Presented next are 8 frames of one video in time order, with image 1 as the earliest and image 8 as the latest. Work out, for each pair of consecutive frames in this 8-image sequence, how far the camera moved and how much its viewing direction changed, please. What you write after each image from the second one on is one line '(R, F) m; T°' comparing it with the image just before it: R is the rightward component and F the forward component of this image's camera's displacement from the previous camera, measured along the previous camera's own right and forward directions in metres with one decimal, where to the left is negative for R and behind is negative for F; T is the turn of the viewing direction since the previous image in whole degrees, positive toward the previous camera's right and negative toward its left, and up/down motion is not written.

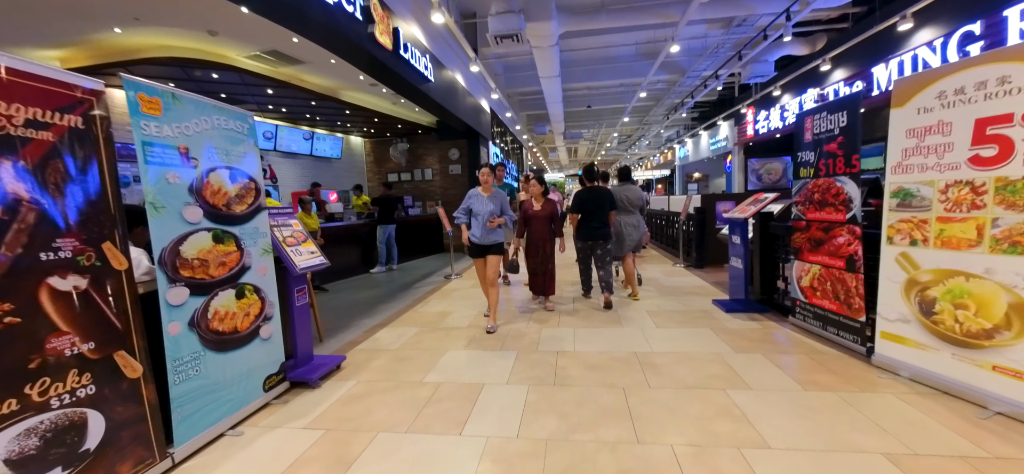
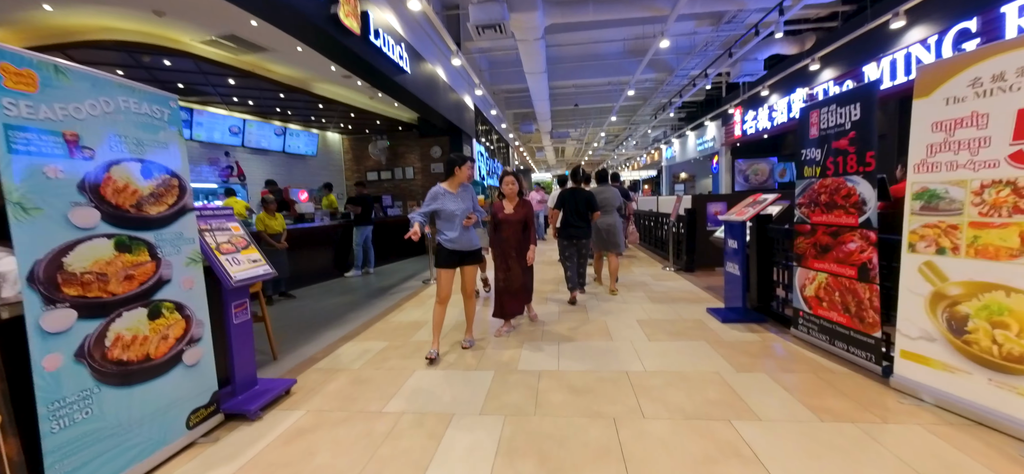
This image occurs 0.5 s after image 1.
(+0.1, +0.3) m; +2°
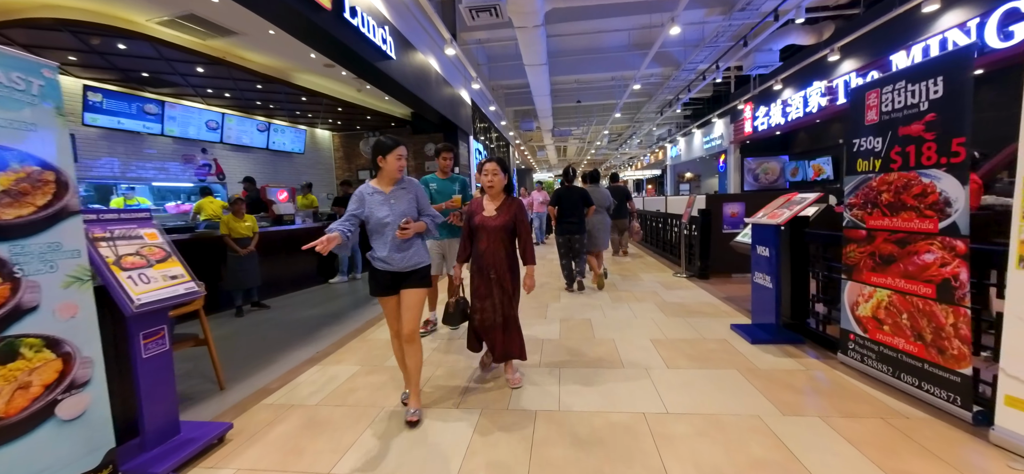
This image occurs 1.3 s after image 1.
(+0.1, +0.5) m; 0°
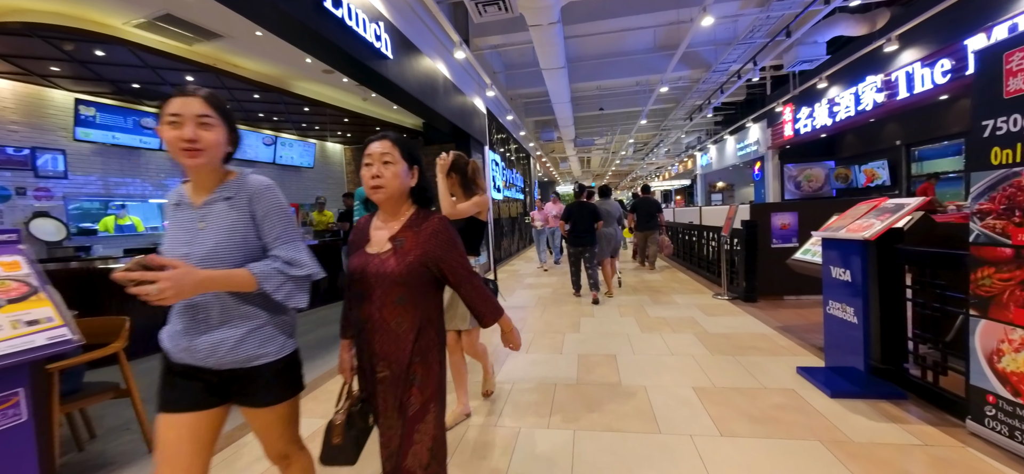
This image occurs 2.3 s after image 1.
(+0.1, +0.5) m; -4°
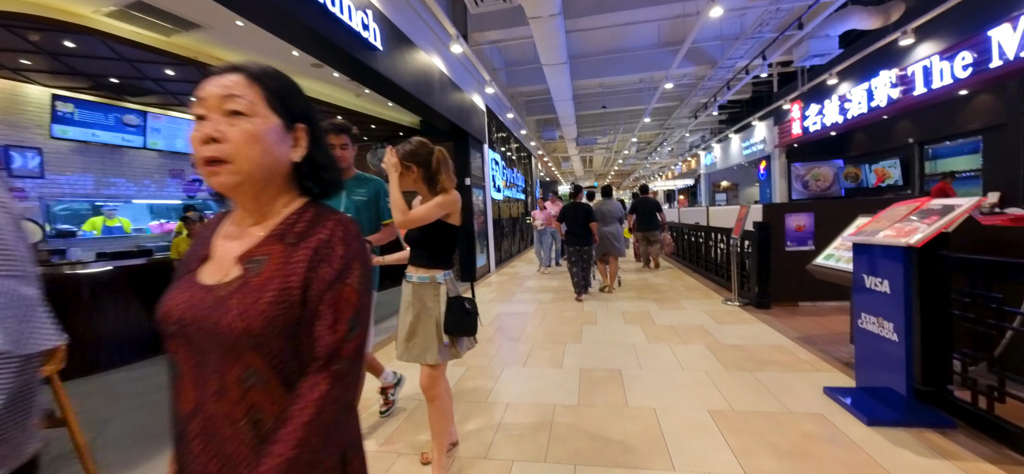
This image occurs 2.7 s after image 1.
(0.0, +0.2) m; 0°
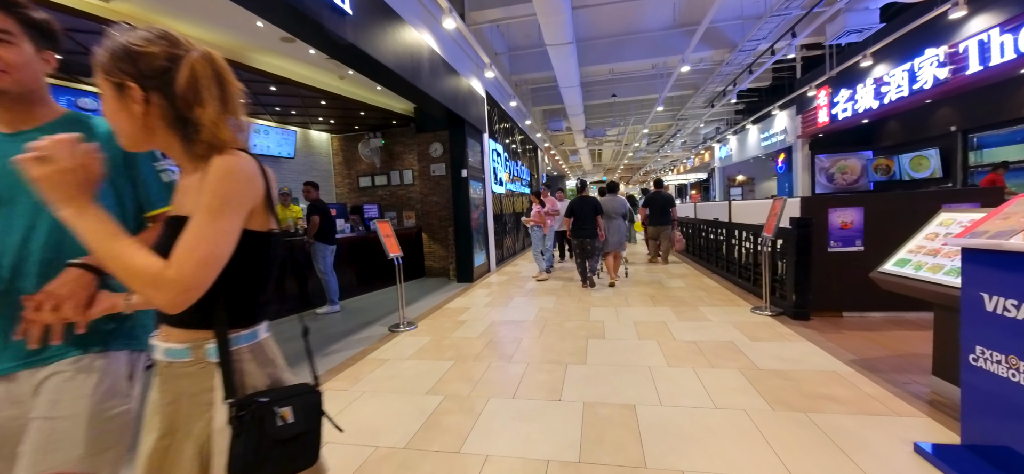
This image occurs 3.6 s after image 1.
(+0.1, +0.5) m; -1°
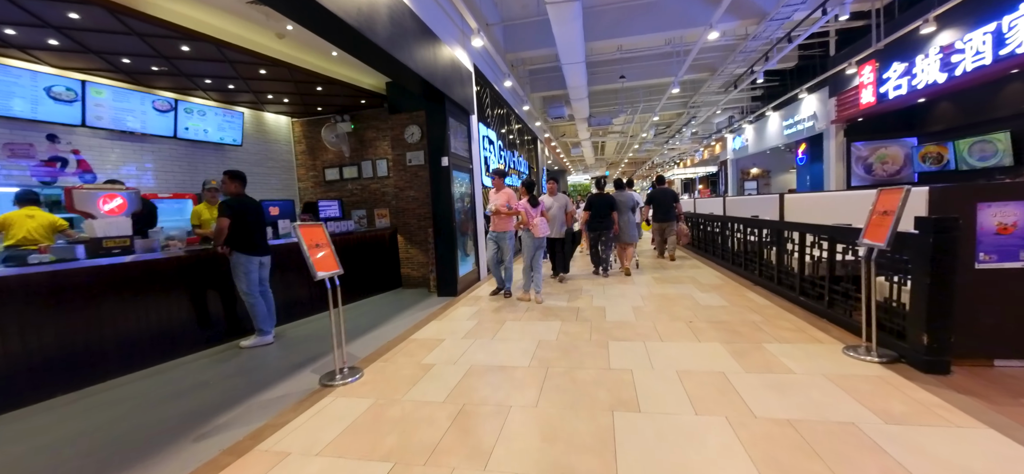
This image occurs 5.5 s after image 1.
(+0.1, +1.2) m; 0°
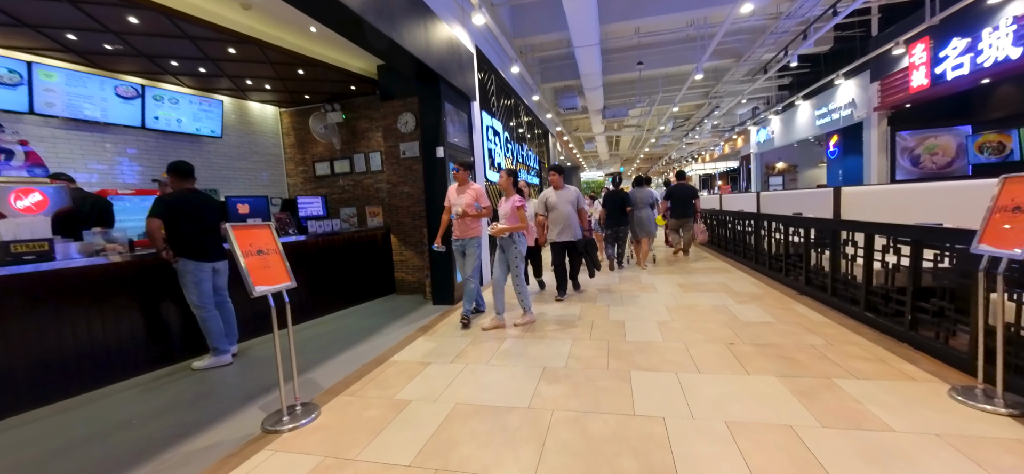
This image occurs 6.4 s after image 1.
(+0.1, +0.6) m; -2°
